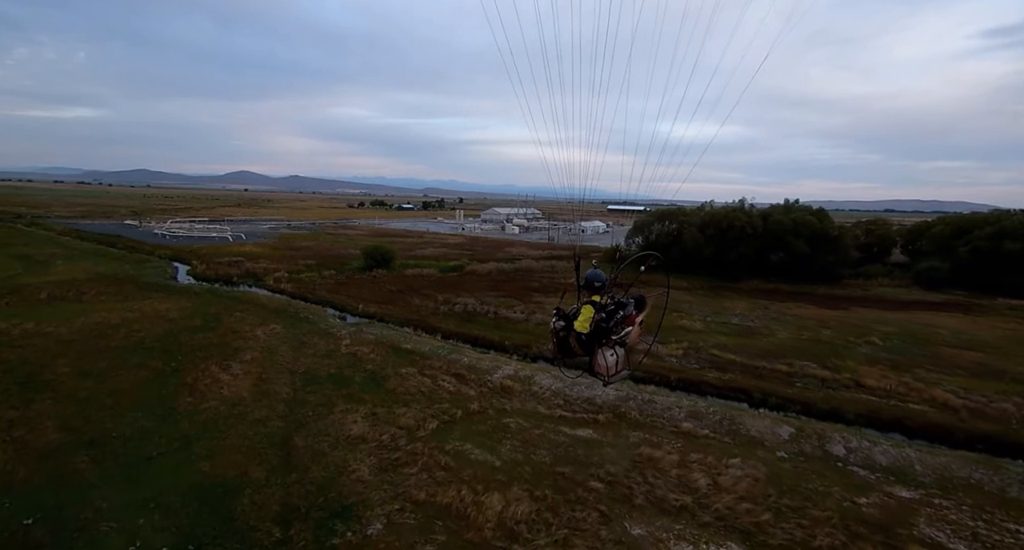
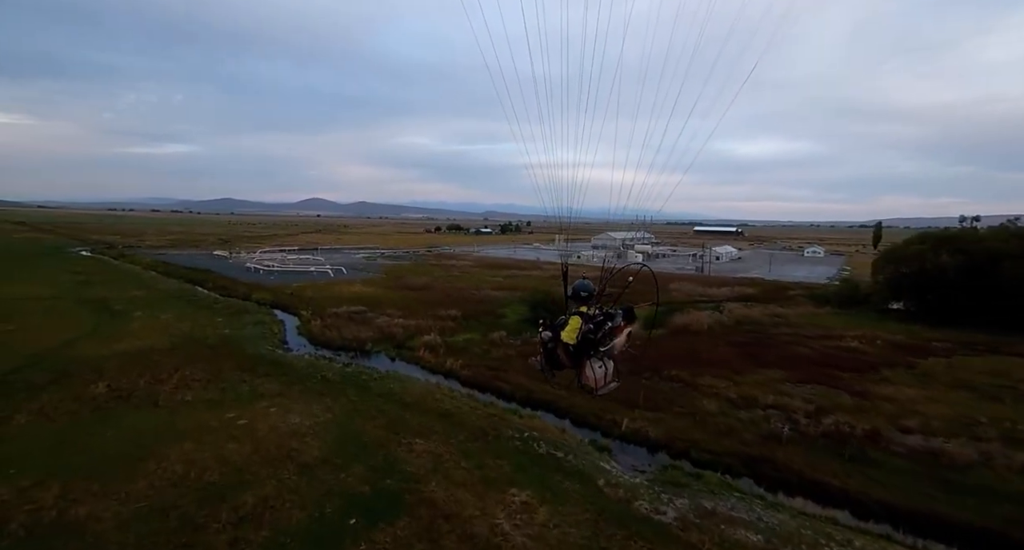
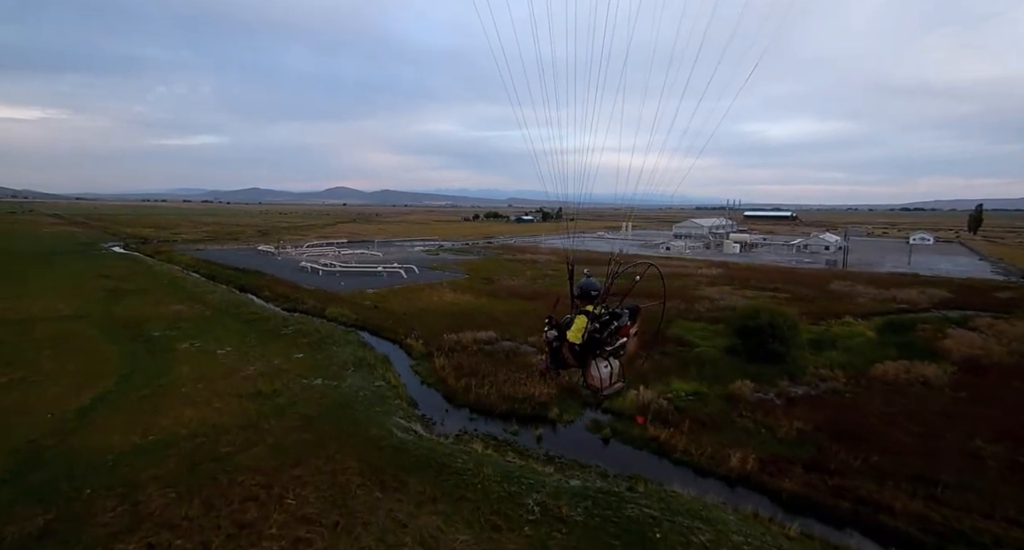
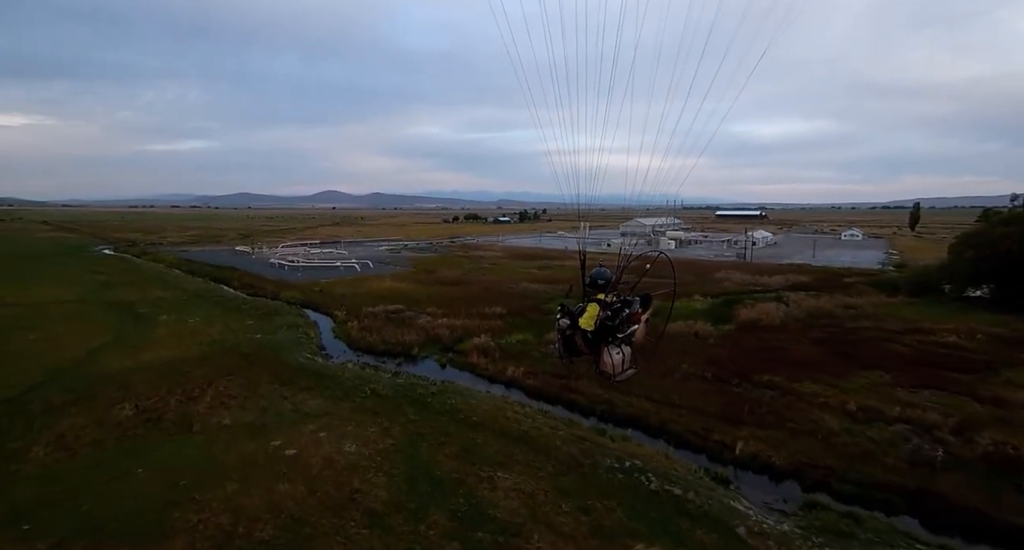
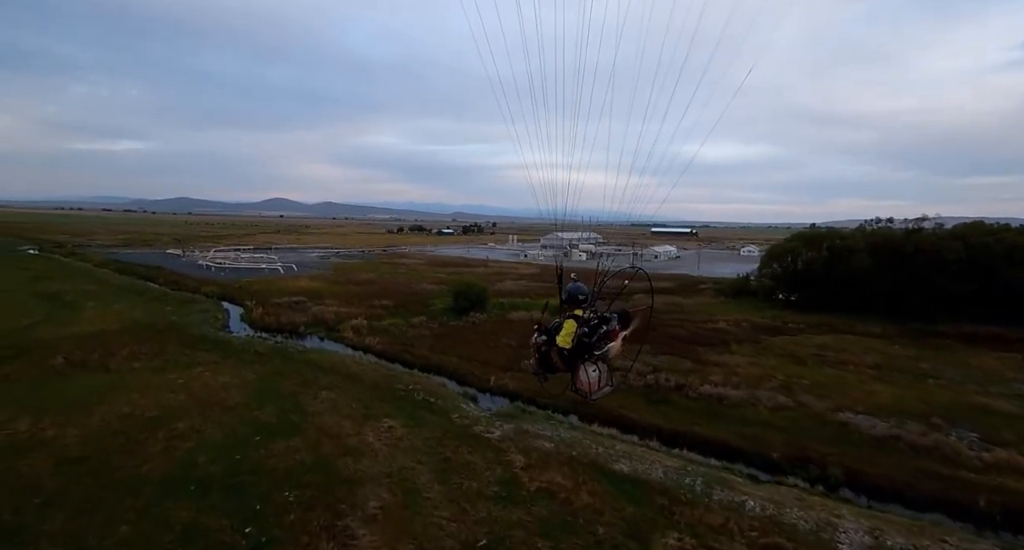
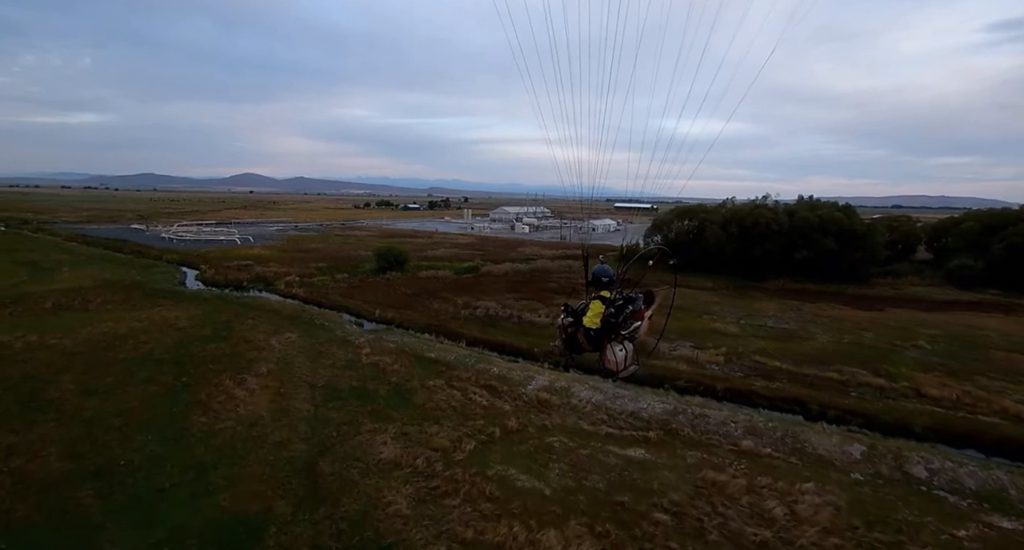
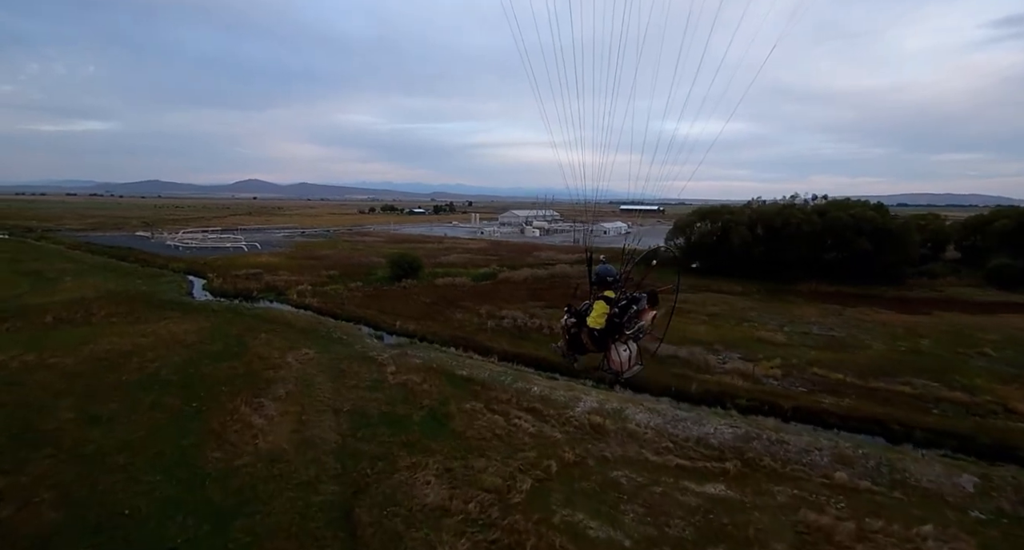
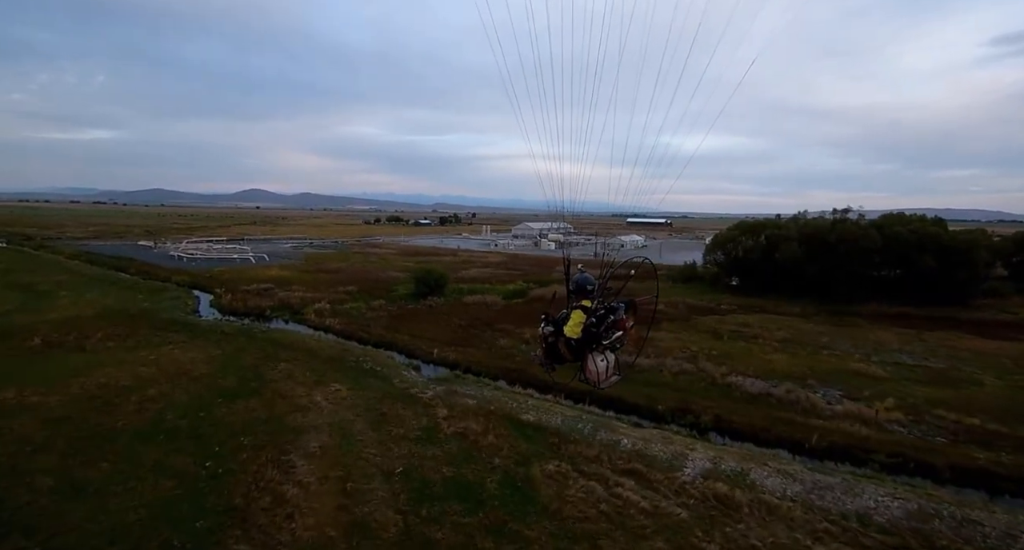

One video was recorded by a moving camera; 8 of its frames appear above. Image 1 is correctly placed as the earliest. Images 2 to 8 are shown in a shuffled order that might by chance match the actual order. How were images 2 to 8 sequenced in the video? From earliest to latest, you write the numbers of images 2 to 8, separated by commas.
6, 7, 8, 5, 2, 4, 3
